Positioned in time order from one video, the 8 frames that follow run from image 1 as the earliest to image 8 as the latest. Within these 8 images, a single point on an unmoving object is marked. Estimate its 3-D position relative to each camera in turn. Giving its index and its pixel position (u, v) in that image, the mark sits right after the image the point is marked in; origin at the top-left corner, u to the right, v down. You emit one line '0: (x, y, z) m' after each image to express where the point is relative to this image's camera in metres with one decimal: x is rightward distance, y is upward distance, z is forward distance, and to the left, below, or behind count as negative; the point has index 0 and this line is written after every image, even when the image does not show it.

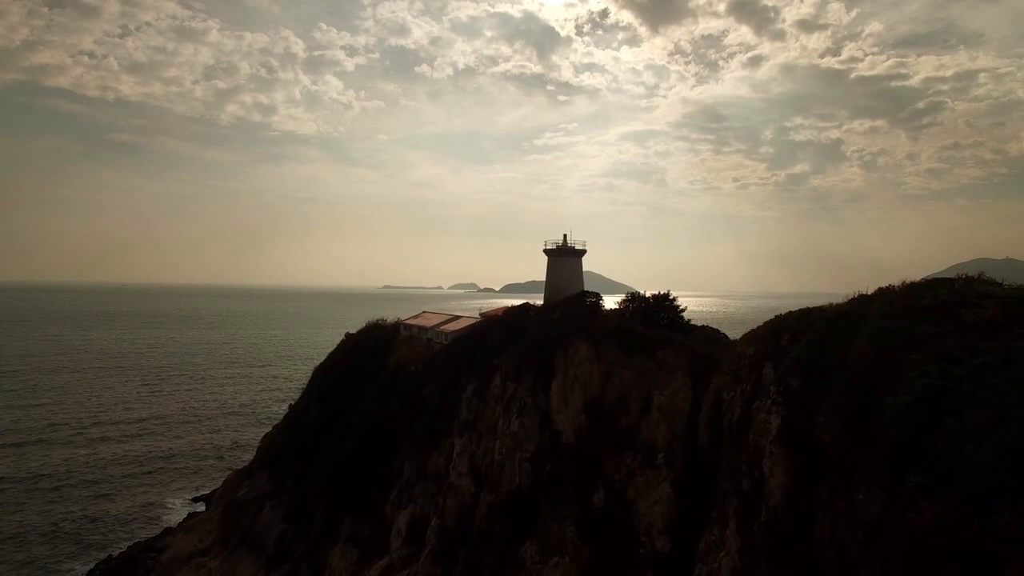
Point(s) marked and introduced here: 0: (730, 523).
0: (+6.0, -6.6, +15.4) m
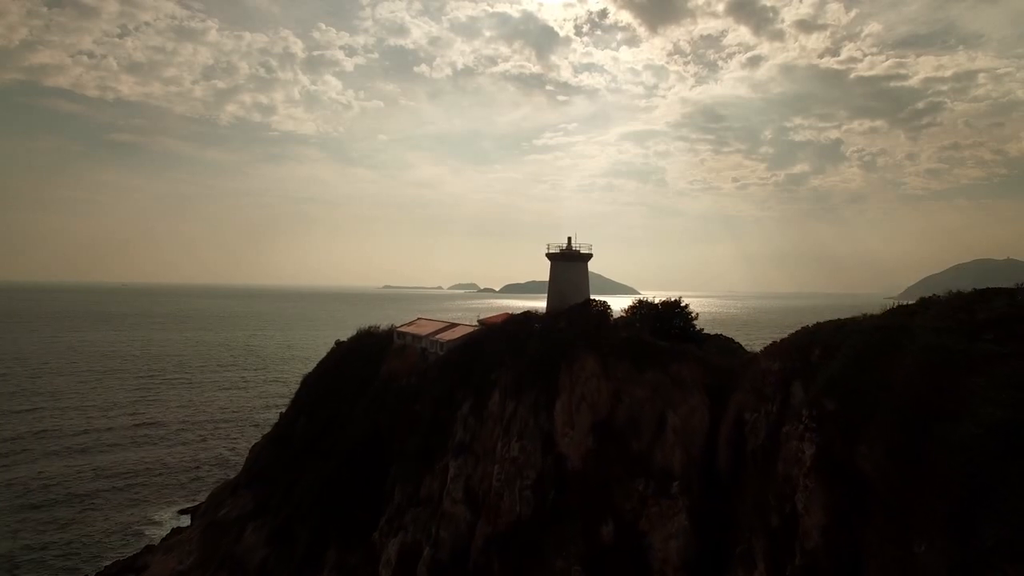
0: (+6.2, -6.9, +14.5) m
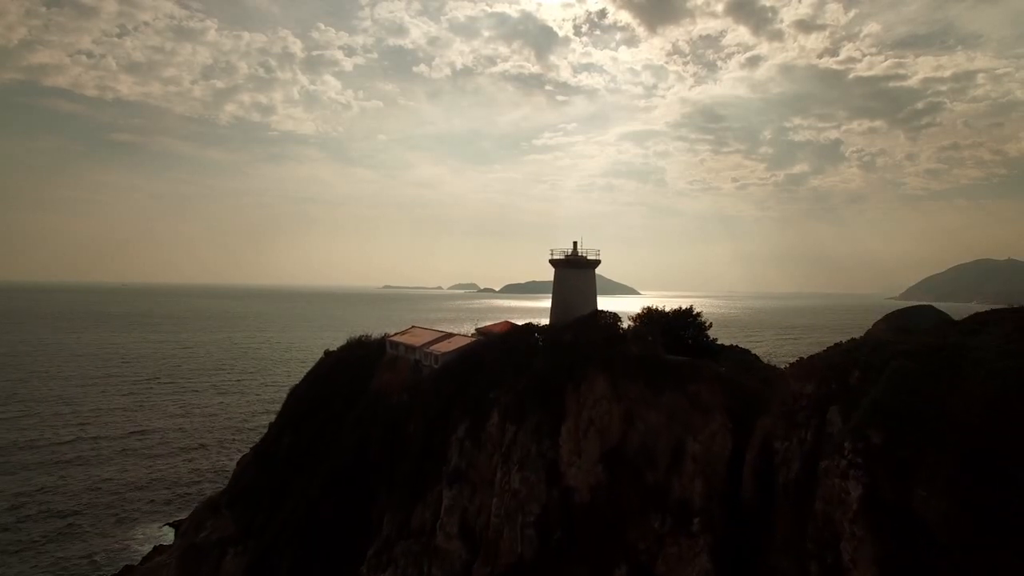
0: (+7.6, -6.9, +14.4) m
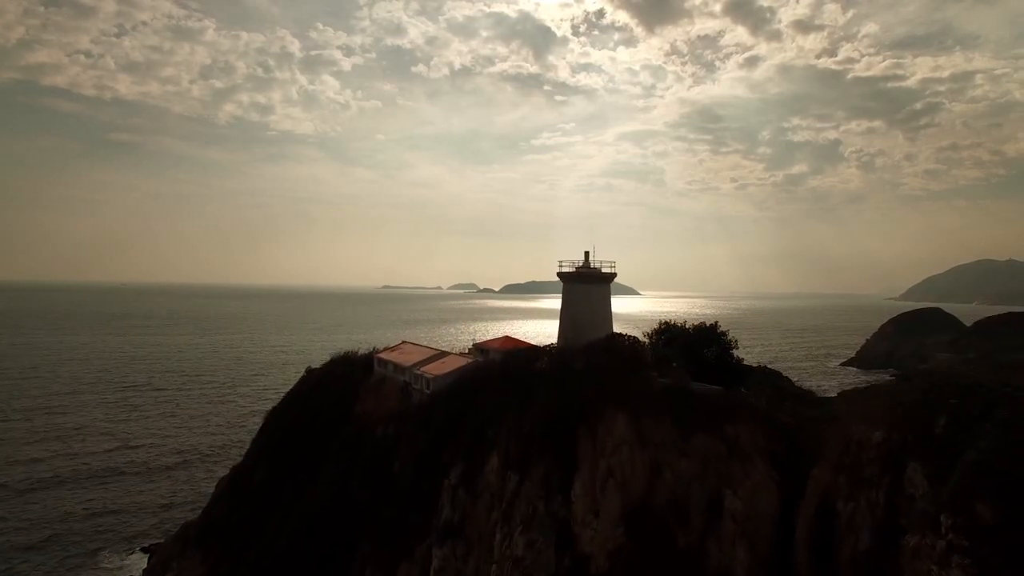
0: (+9.4, -7.3, +14.0) m
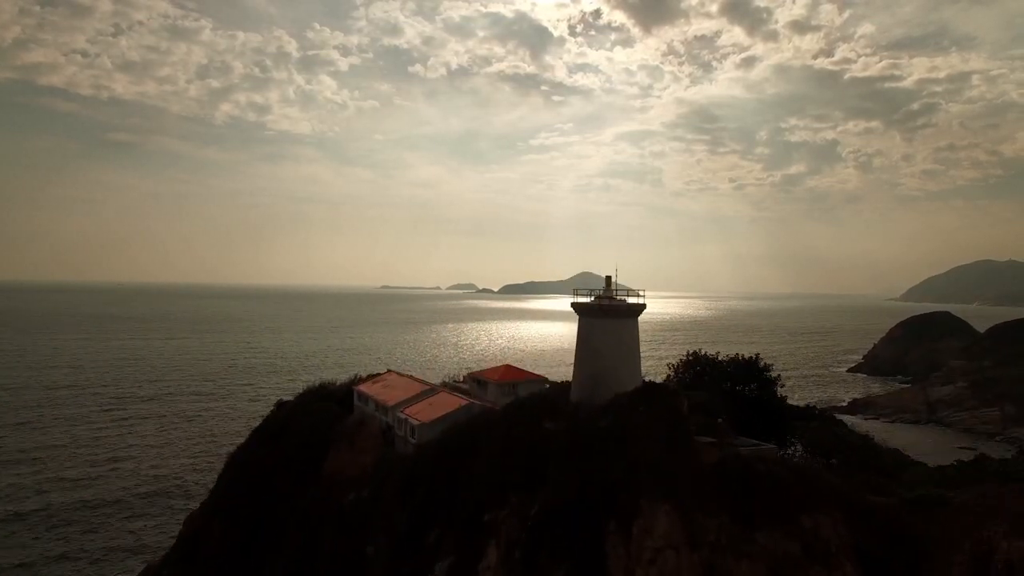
0: (+12.5, -7.3, +13.7) m
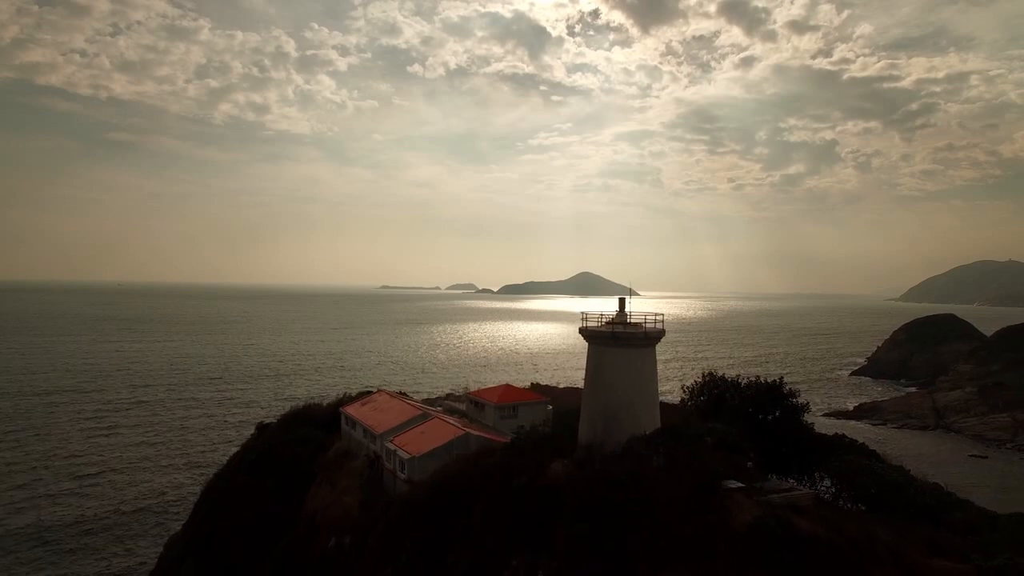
0: (+12.6, -7.9, +11.6) m
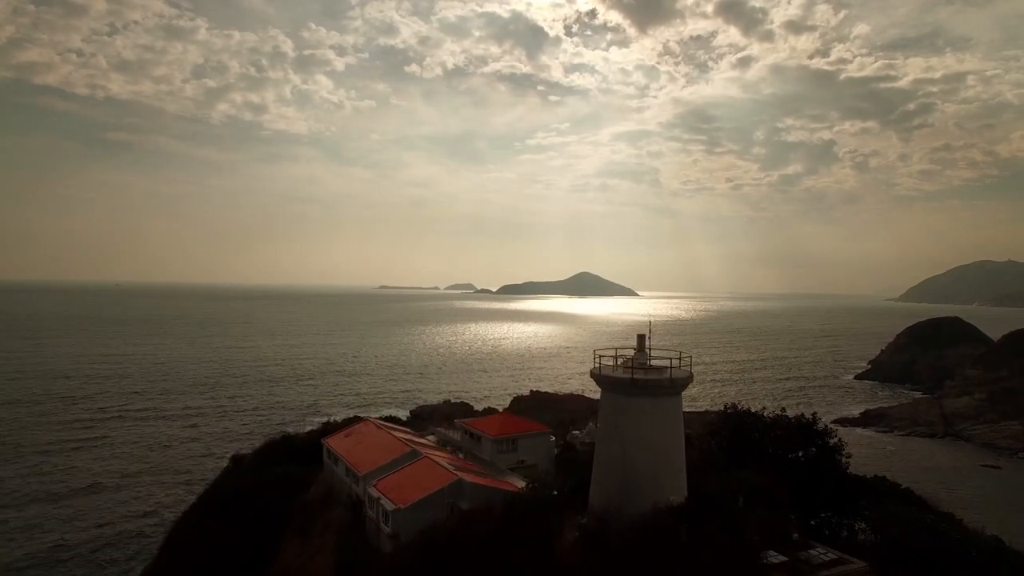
0: (+12.6, -8.6, +9.1) m
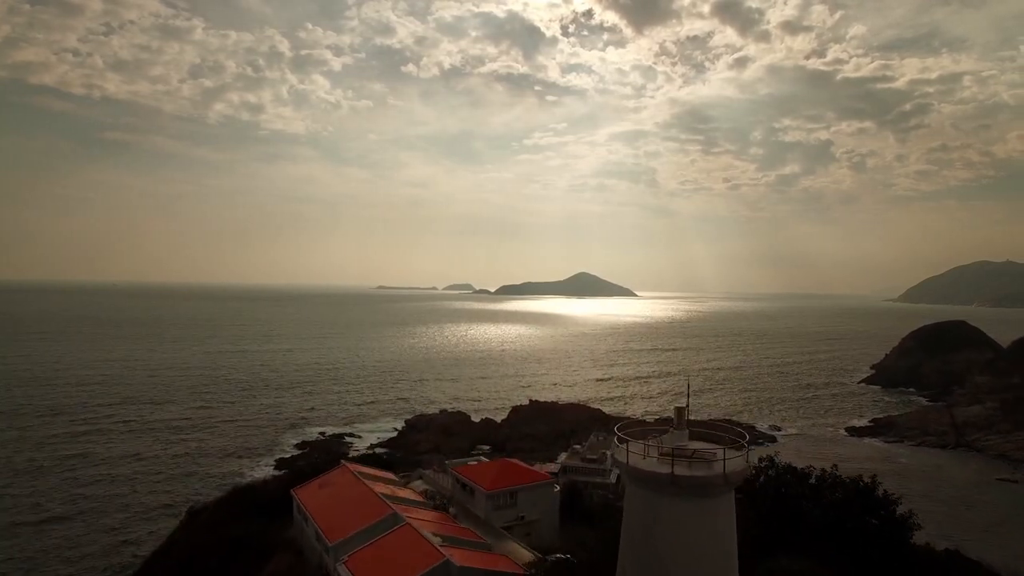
0: (+12.6, -9.5, +6.0) m
